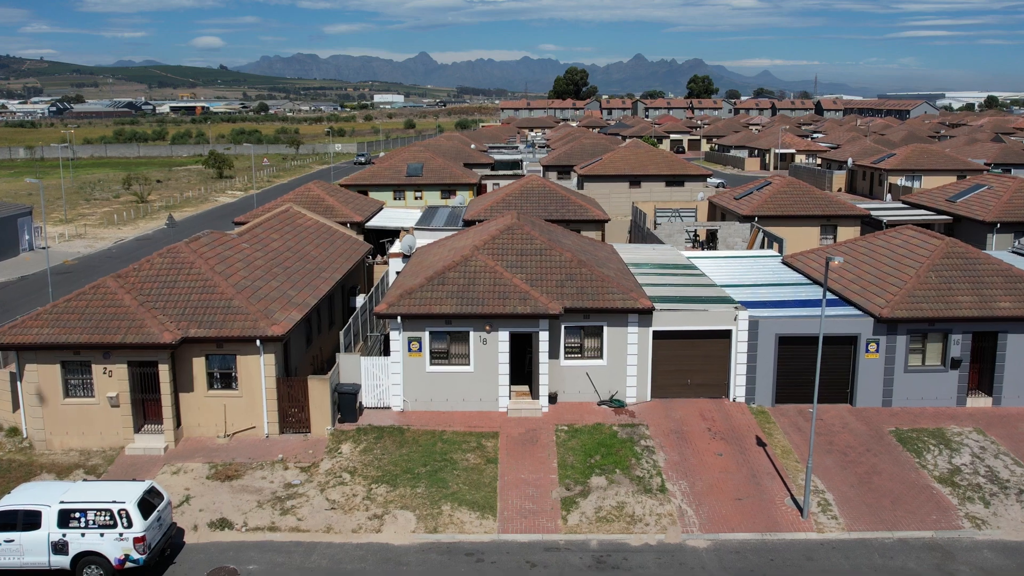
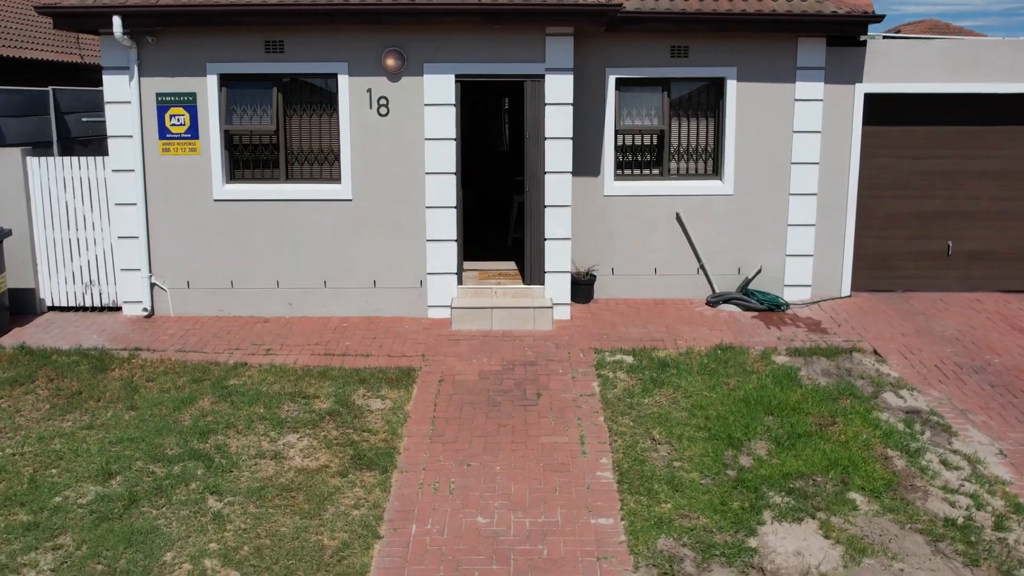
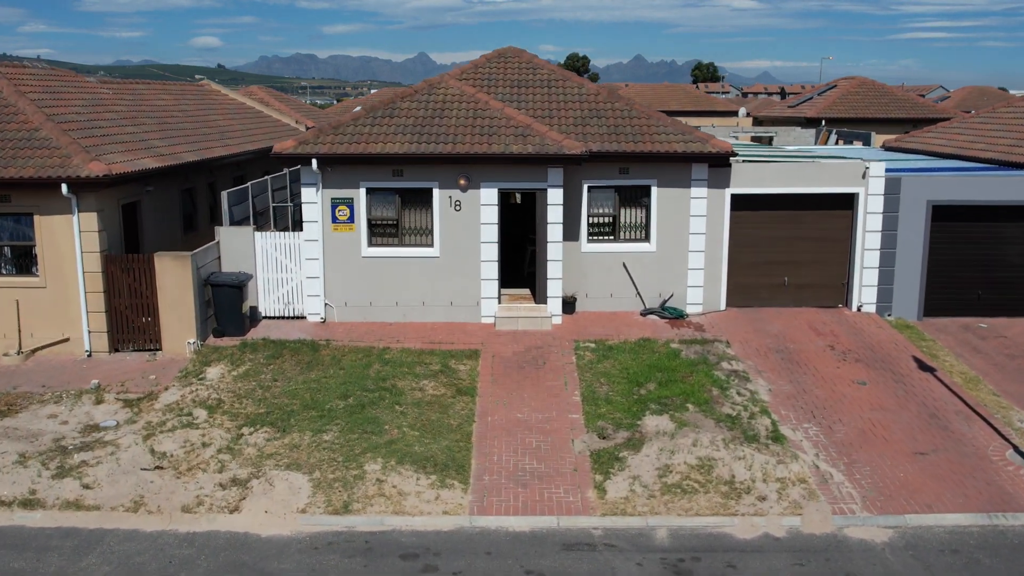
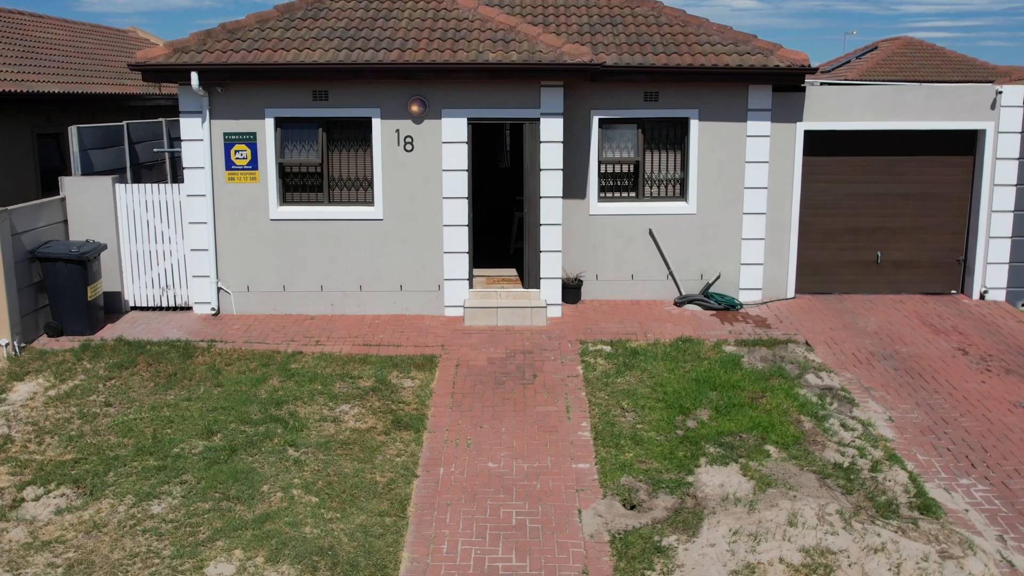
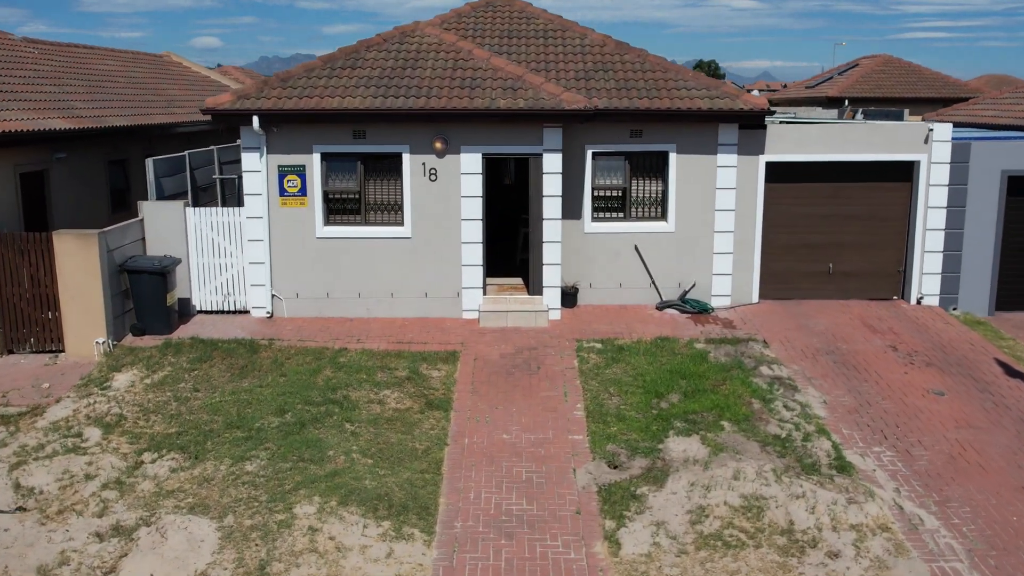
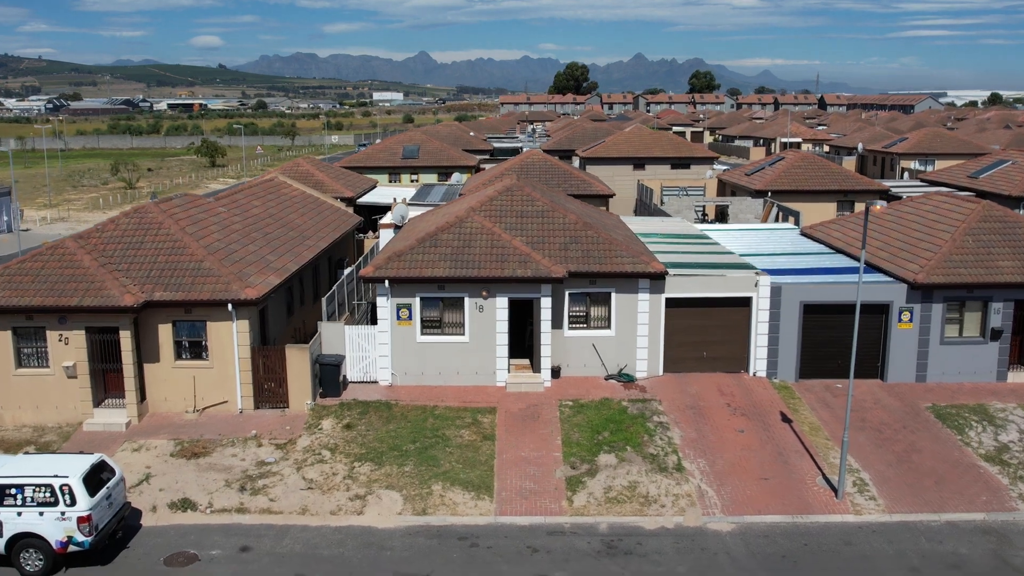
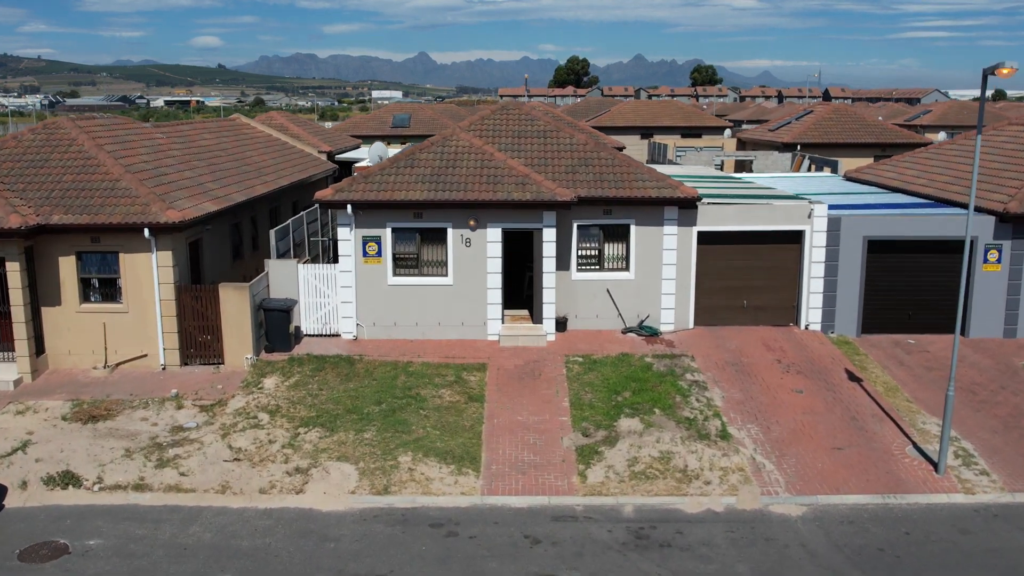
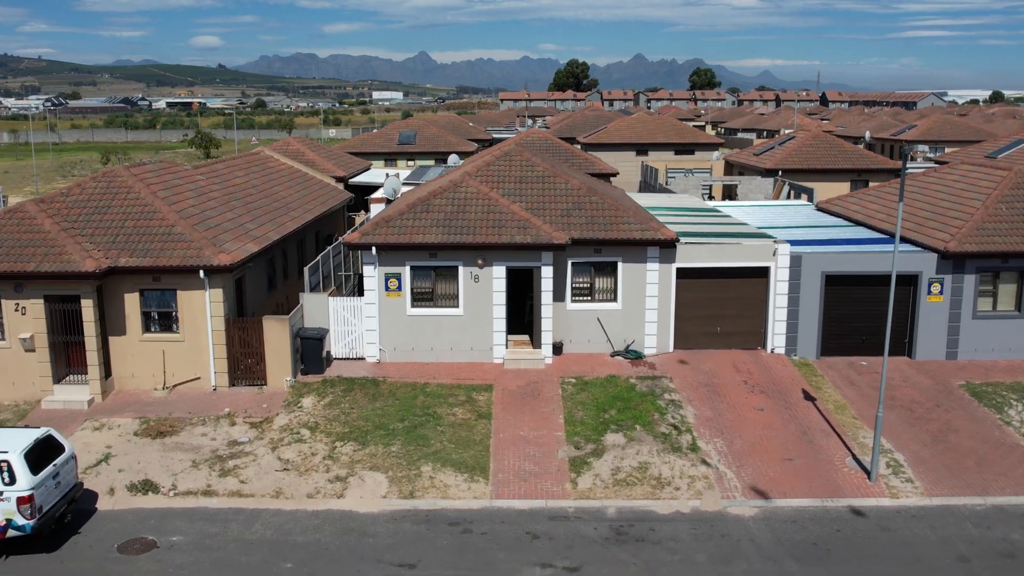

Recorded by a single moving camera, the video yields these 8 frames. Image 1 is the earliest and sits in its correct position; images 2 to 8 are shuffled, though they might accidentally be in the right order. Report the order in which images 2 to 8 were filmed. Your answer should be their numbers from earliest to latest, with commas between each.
6, 8, 7, 3, 5, 4, 2
